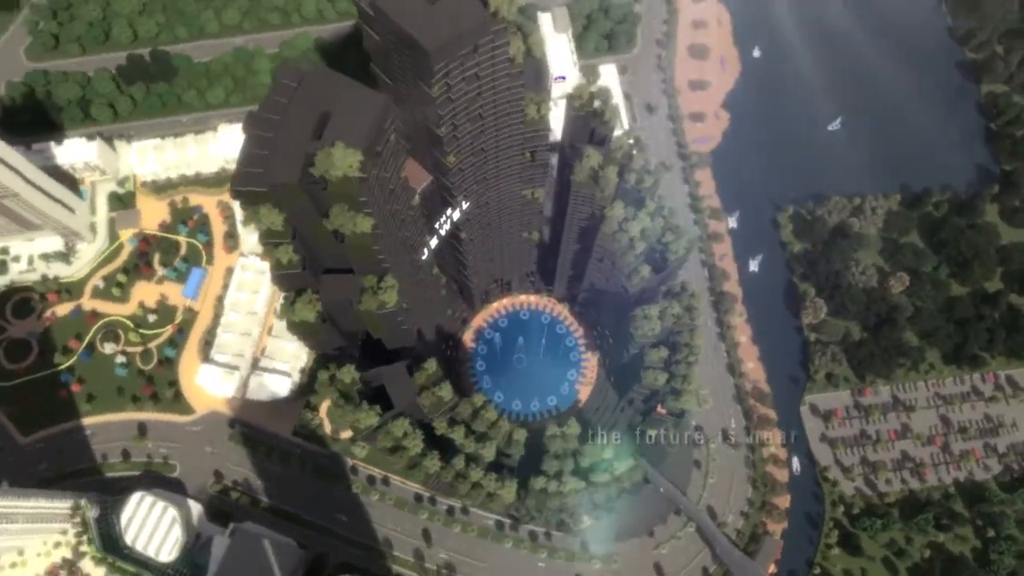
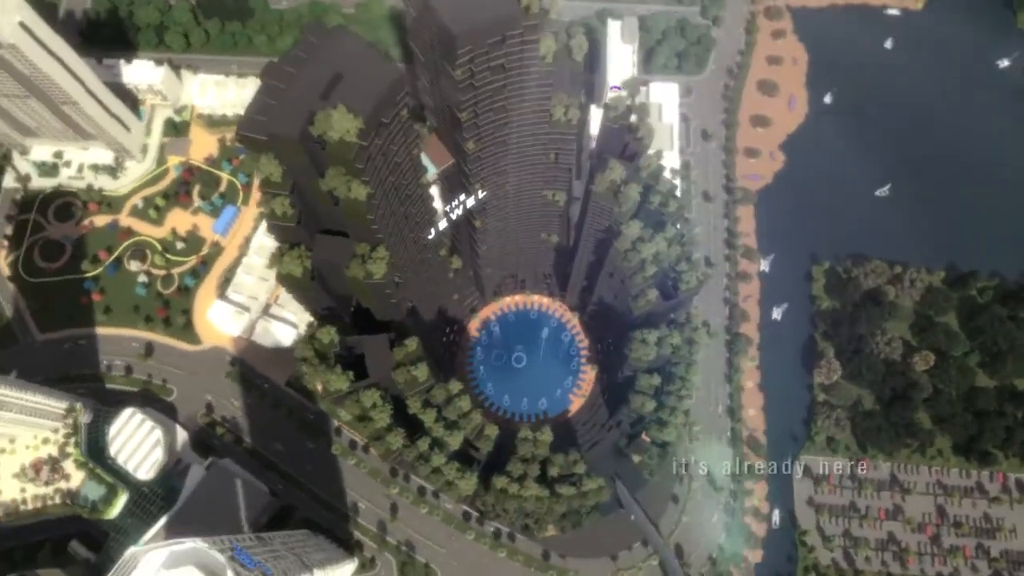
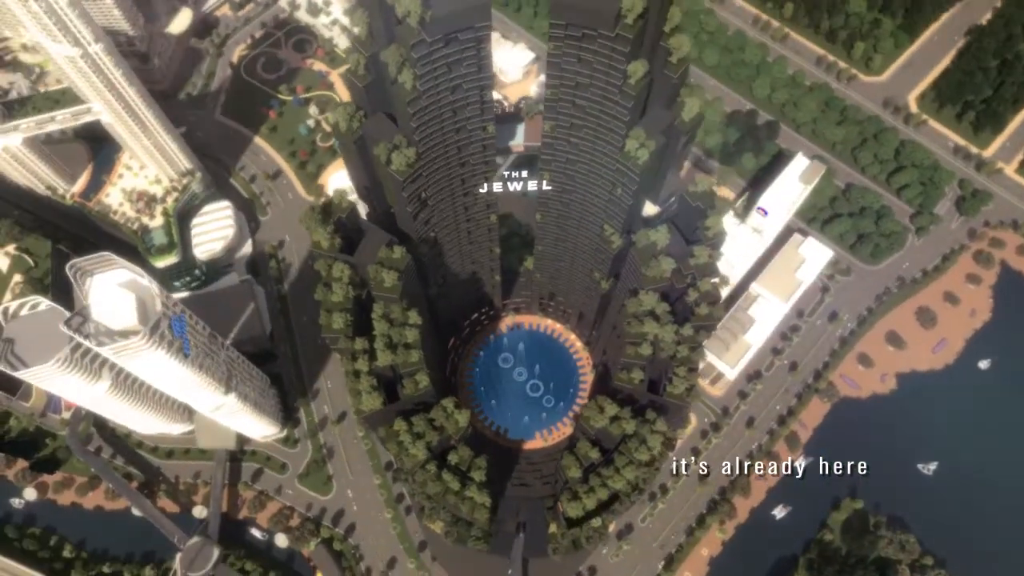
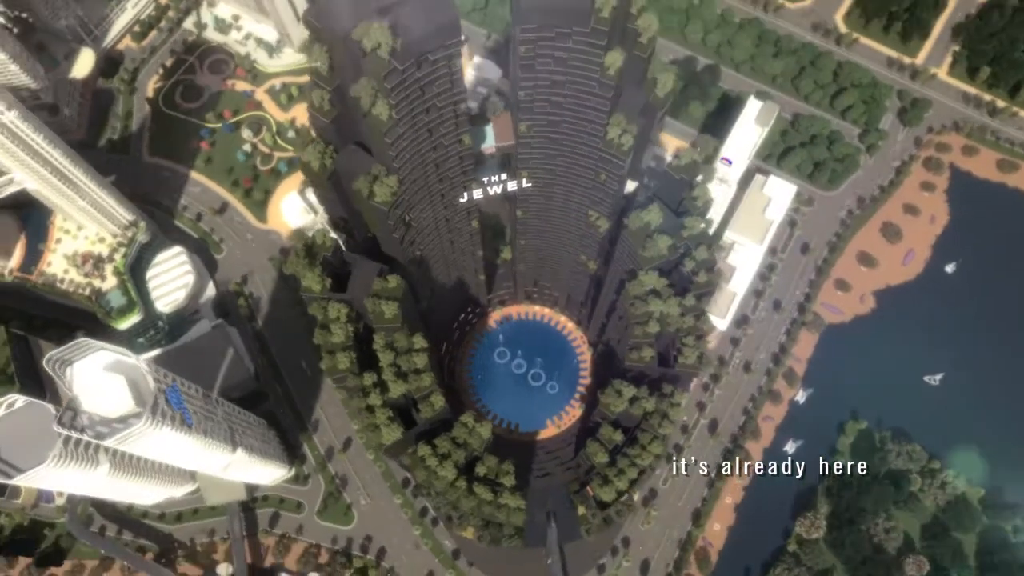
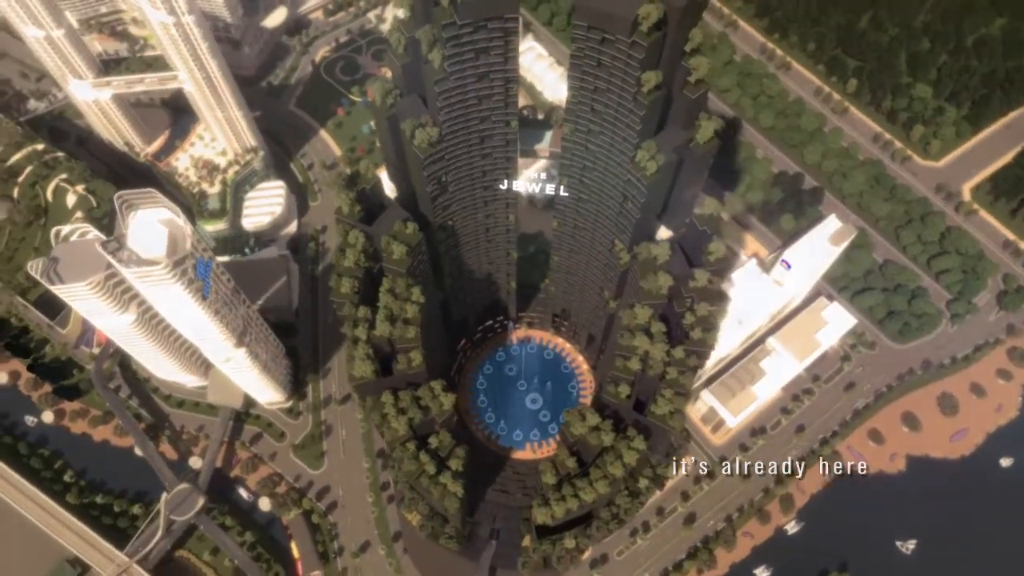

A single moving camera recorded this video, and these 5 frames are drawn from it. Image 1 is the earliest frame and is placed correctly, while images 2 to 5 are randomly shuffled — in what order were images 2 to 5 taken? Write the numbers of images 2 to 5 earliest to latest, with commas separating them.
2, 4, 3, 5
